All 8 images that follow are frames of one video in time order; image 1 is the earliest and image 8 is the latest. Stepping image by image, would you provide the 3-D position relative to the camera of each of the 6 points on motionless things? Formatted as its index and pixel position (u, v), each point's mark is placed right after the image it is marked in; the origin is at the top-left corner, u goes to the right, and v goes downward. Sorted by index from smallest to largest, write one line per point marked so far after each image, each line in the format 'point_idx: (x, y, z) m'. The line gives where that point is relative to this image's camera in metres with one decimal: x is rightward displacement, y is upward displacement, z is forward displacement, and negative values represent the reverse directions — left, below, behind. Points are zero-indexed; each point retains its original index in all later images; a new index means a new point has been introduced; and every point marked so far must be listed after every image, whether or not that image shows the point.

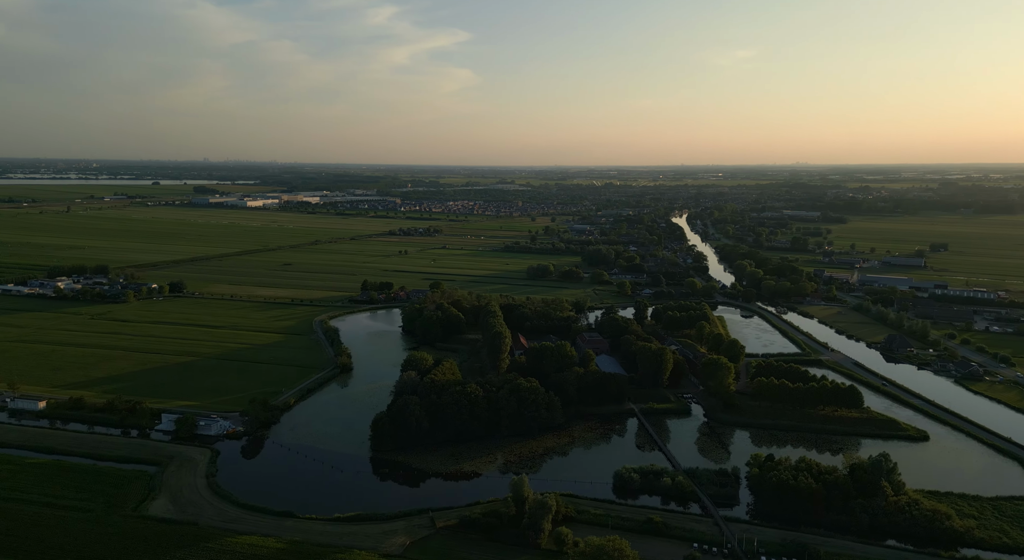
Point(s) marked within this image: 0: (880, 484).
0: (+11.1, -6.1, +20.2) m
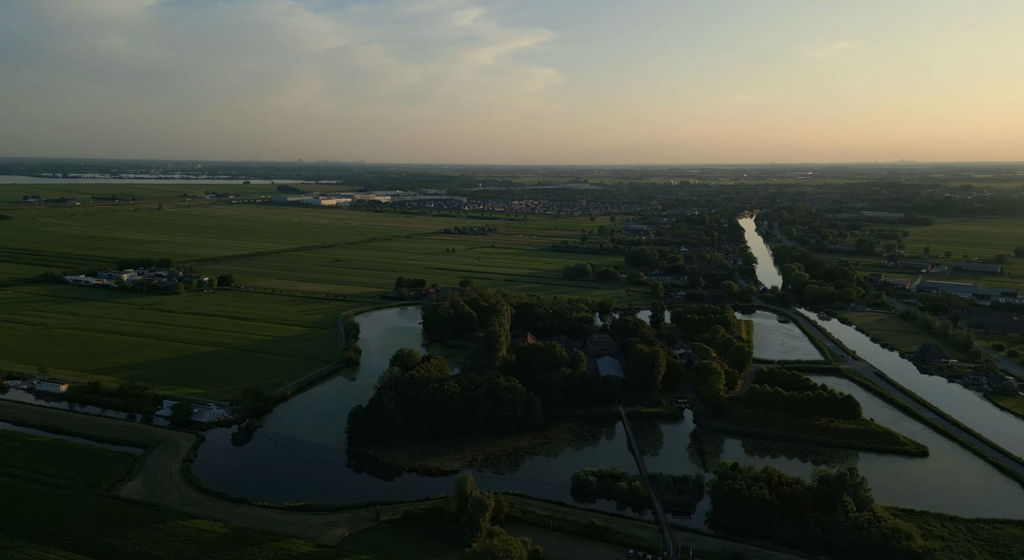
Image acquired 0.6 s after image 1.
0: (+9.4, -6.2, +18.9) m
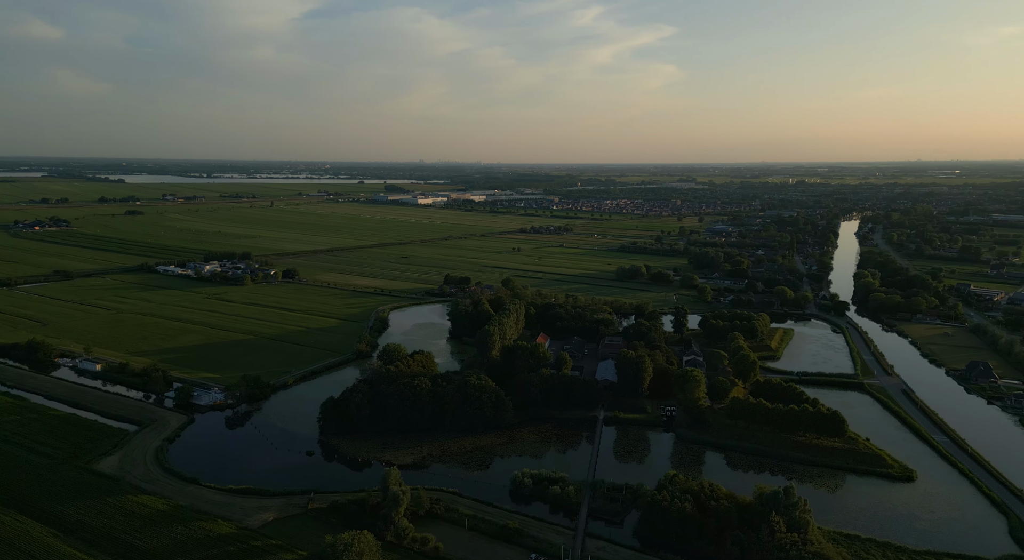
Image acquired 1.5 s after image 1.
0: (+6.9, -6.3, +17.6) m
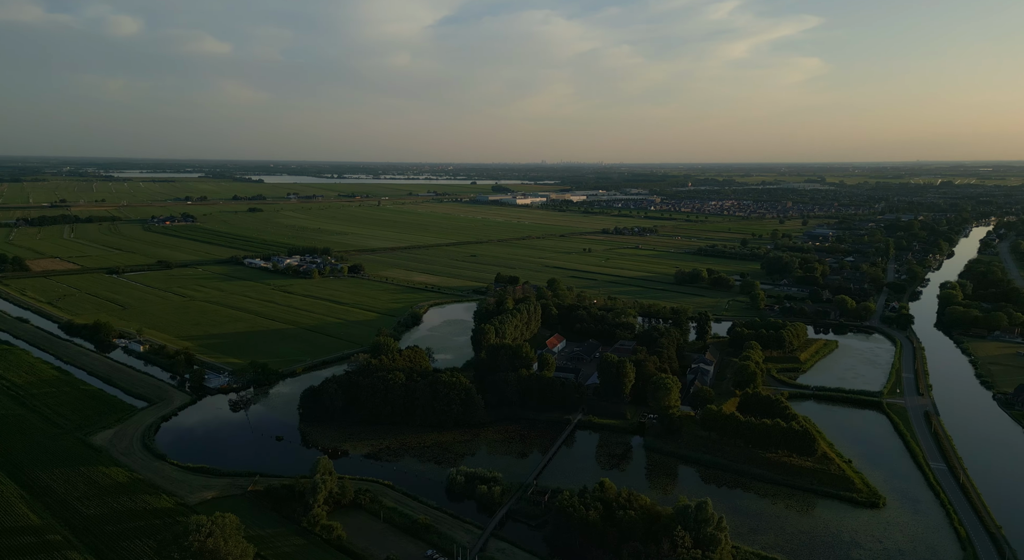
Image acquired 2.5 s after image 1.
0: (+4.2, -6.4, +16.6) m
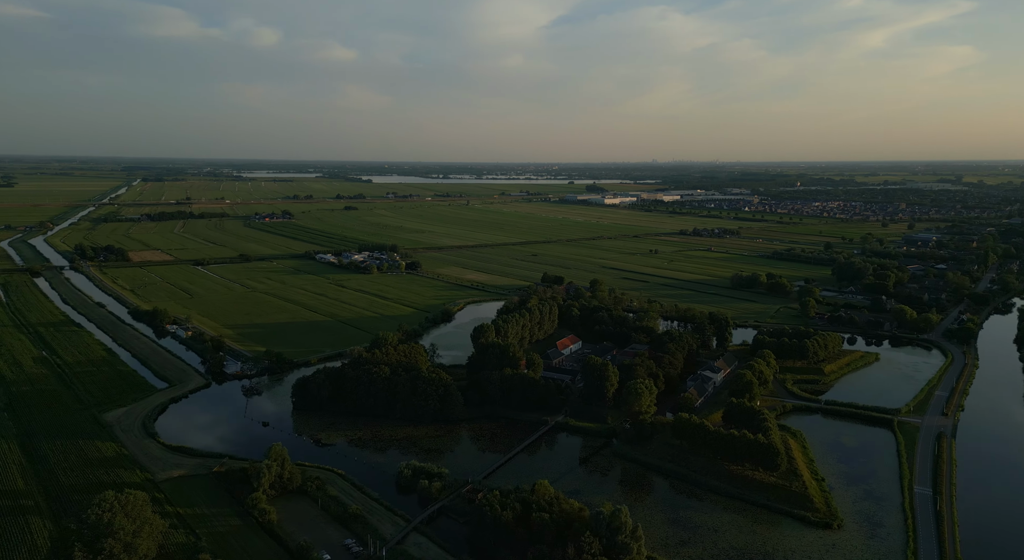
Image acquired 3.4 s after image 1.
0: (+1.9, -6.5, +16.2) m
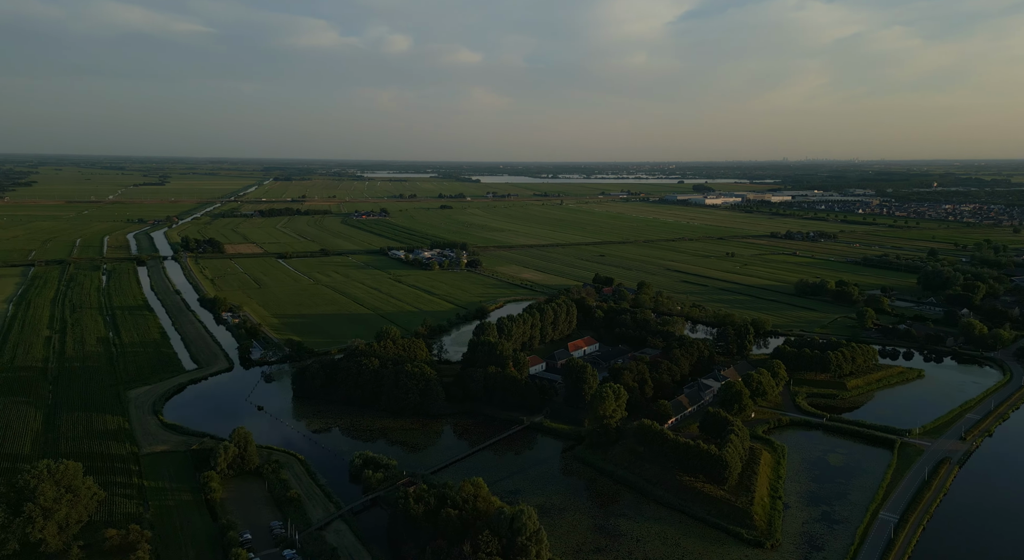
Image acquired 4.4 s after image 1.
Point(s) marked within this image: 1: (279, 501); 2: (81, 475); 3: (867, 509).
0: (-0.7, -6.5, +16.3) m
1: (-7.1, -6.7, +19.6) m
2: (-11.0, -5.0, +16.5) m
3: (+10.9, -7.0, +19.7) m
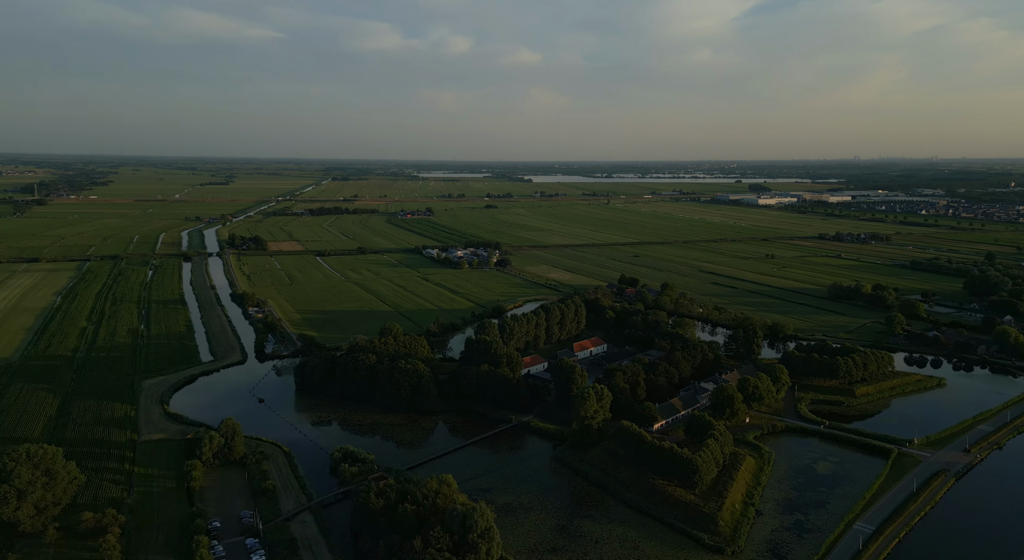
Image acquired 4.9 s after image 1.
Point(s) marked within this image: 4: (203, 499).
0: (-1.9, -6.4, +16.6) m
1: (-8.1, -6.6, +20.3) m
2: (-12.1, -4.8, +17.4) m
3: (+9.9, -7.1, +19.1) m
4: (-9.4, -6.7, +19.7) m
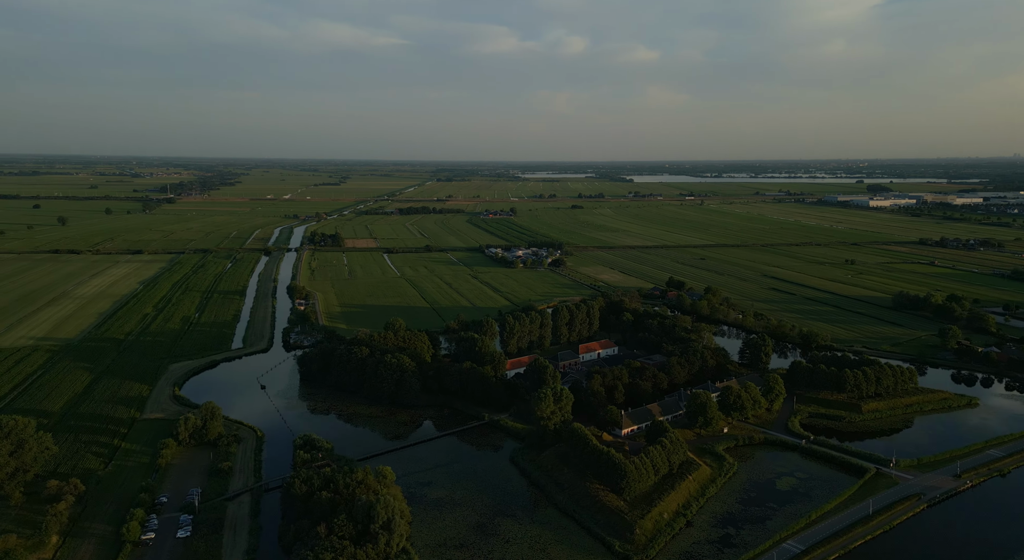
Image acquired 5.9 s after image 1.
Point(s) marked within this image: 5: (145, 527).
0: (-4.5, -6.4, +17.4) m
1: (-10.1, -6.4, +21.9) m
2: (-14.5, -4.5, +19.6) m
3: (+7.5, -7.4, +18.3) m
4: (-11.5, -6.5, +21.5) m
5: (-10.3, -6.9, +18.2) m
